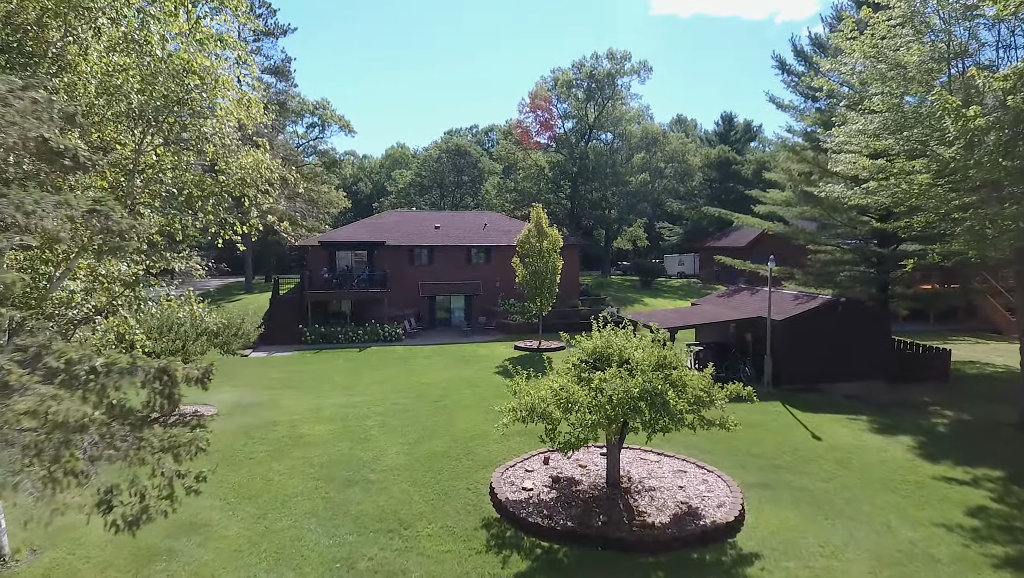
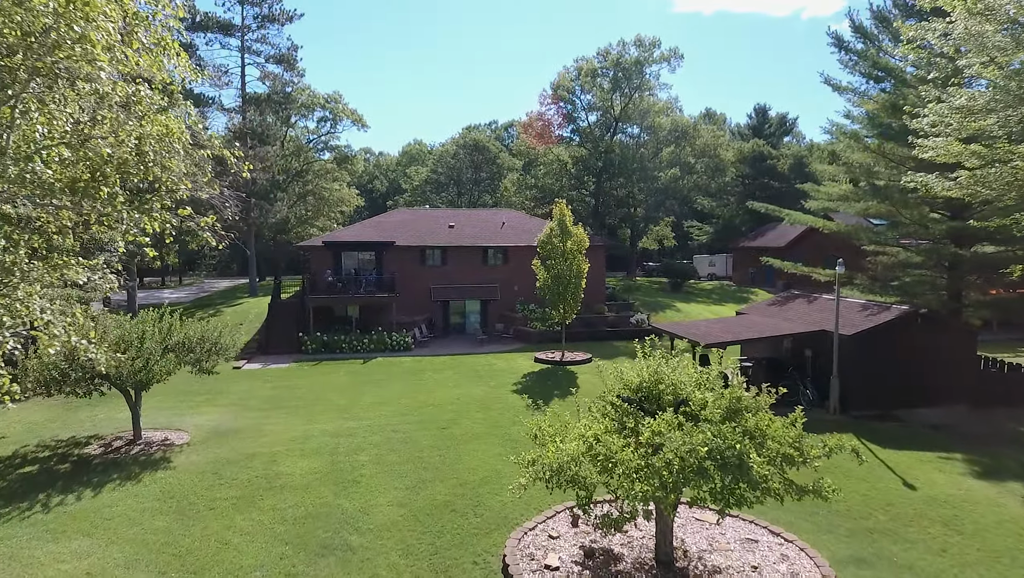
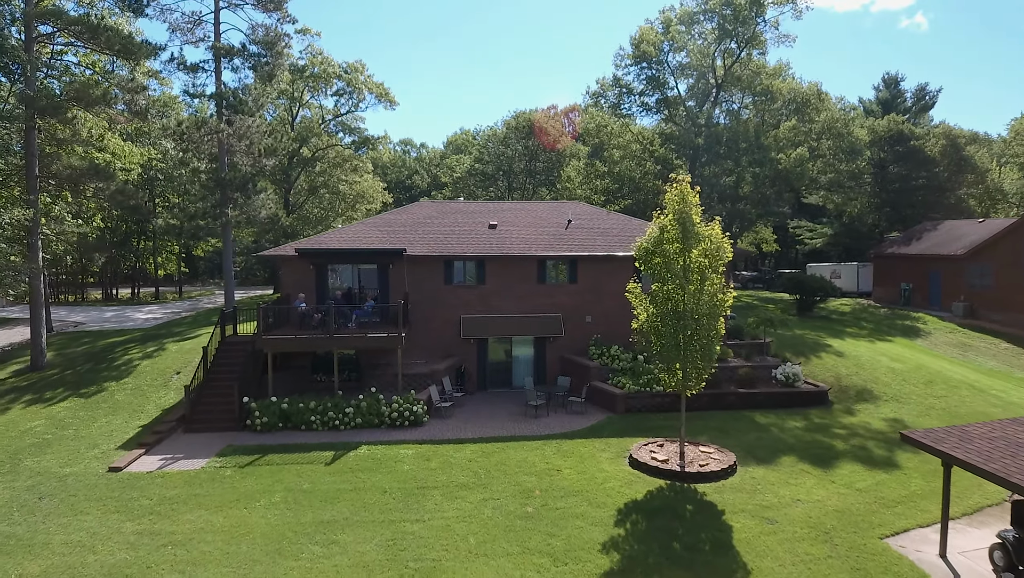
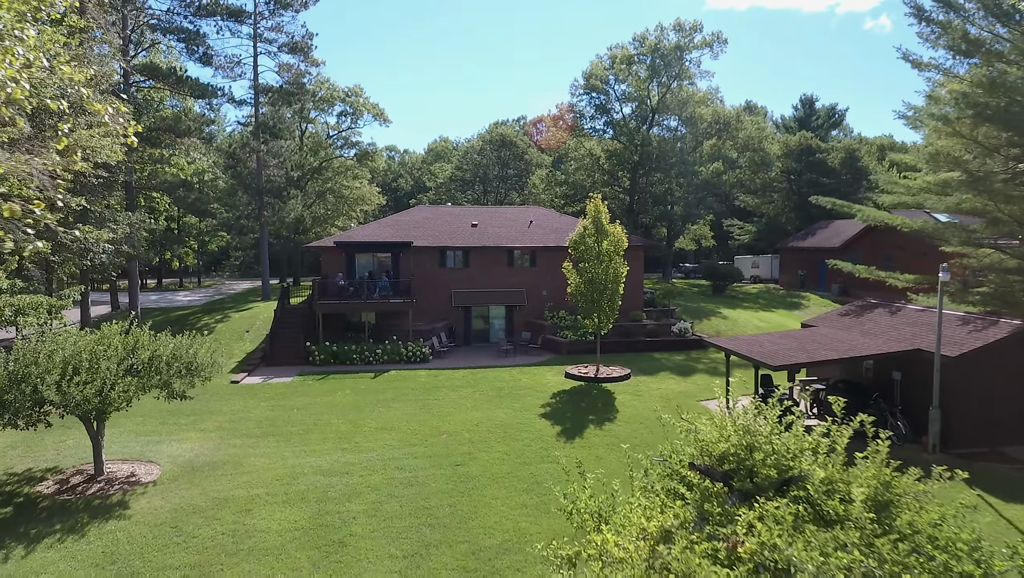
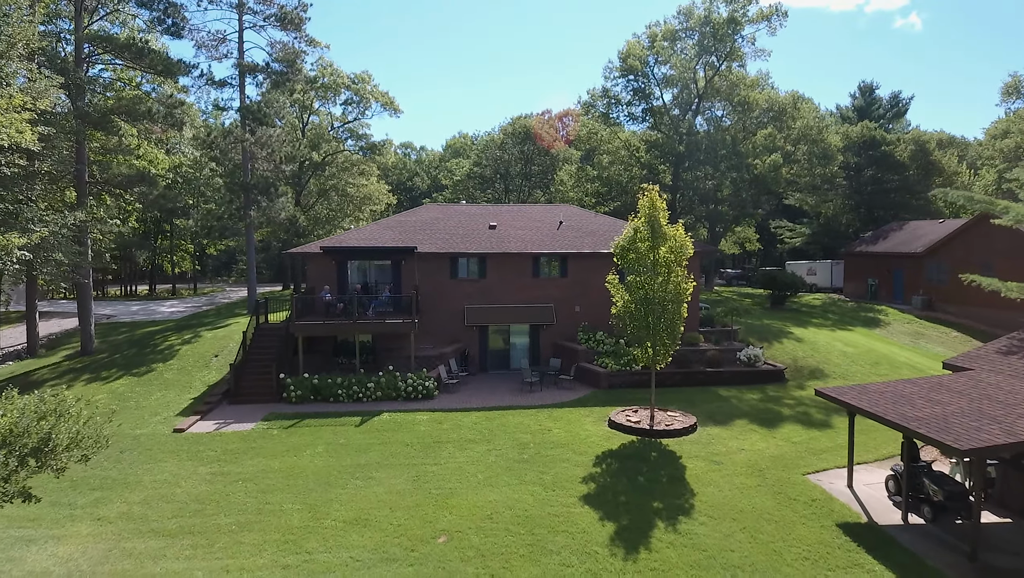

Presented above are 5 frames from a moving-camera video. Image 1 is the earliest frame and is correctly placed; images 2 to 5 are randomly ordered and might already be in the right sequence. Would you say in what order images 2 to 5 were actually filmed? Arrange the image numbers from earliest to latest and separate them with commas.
2, 4, 5, 3
